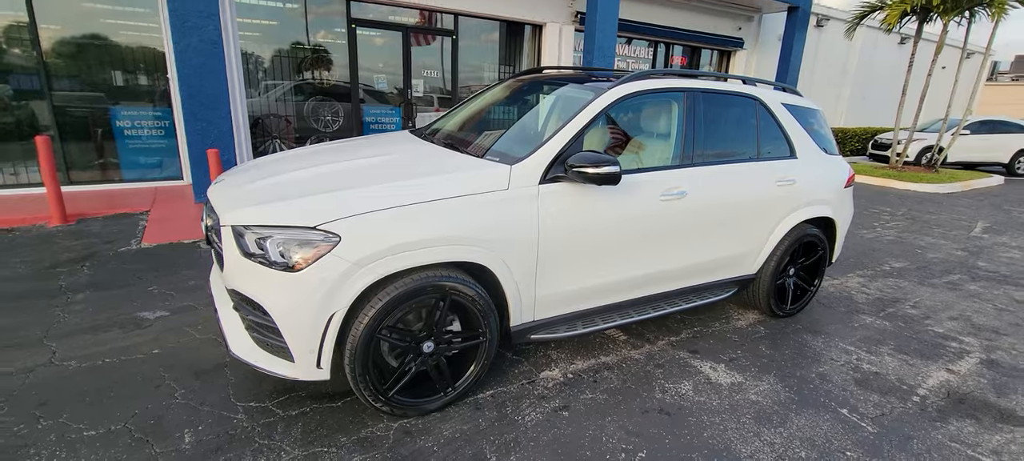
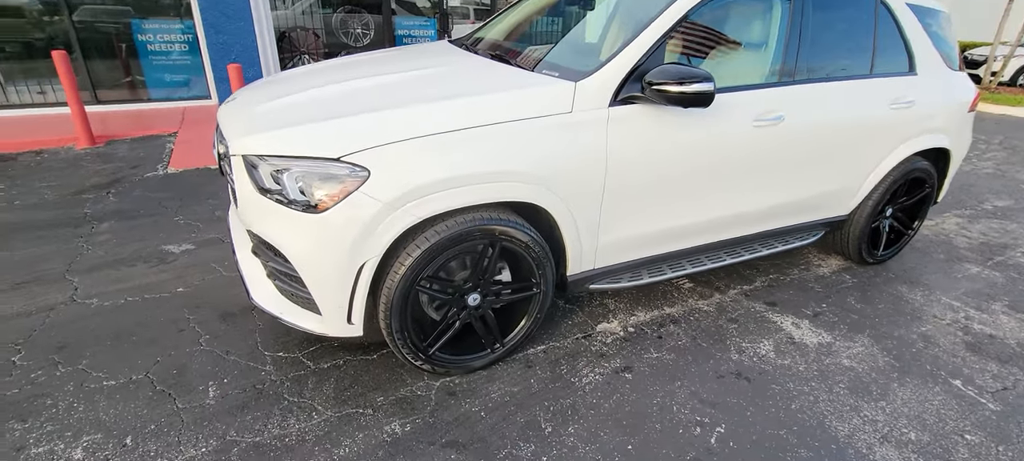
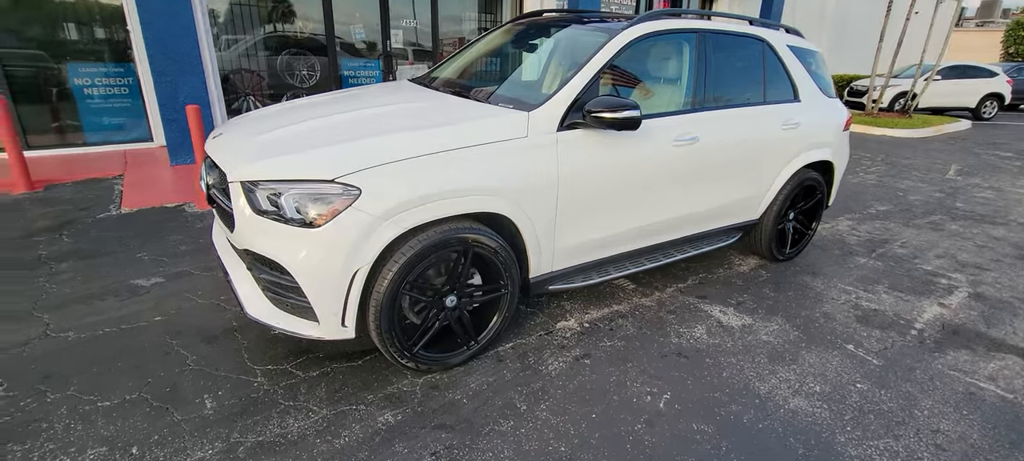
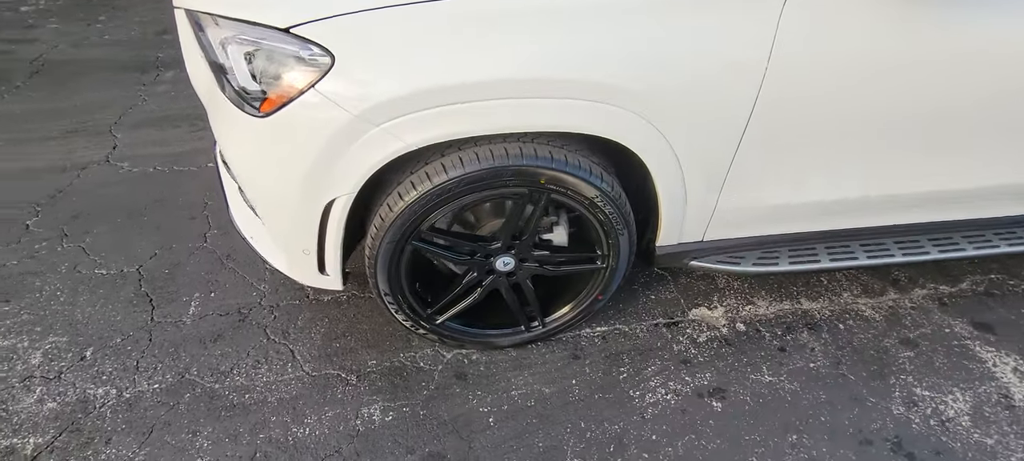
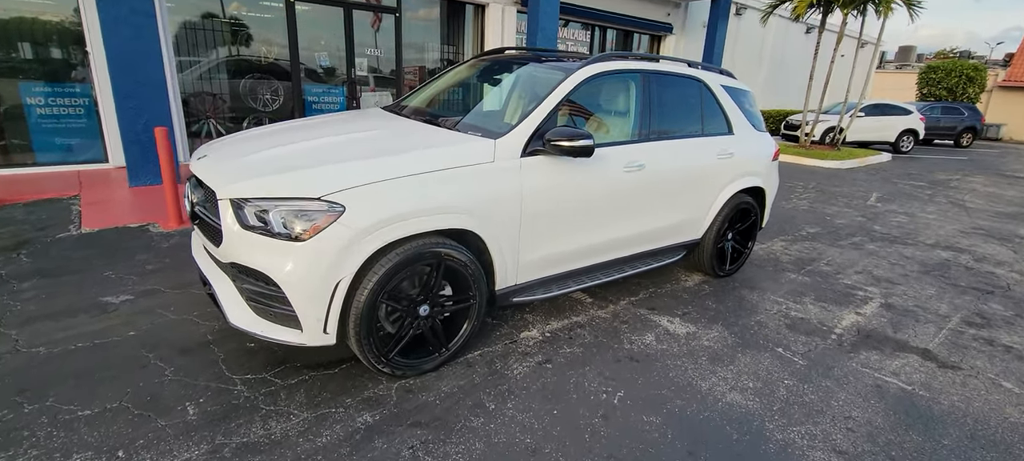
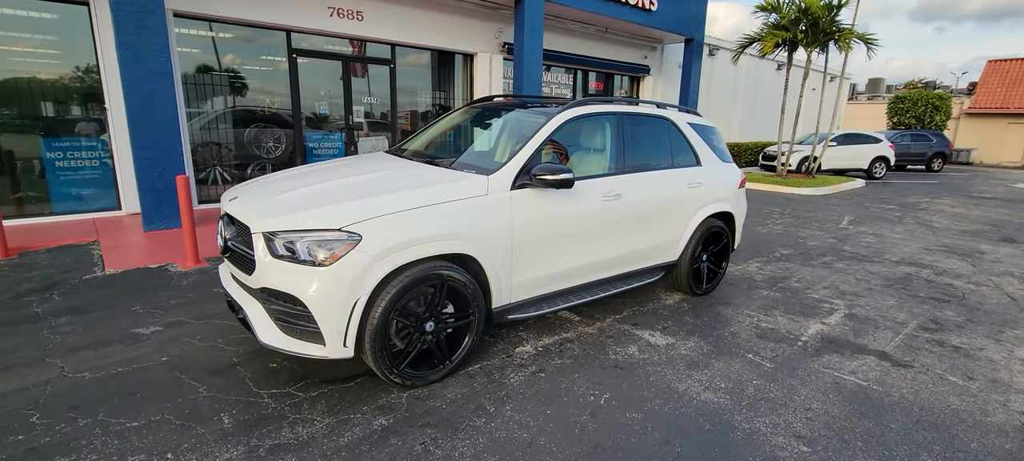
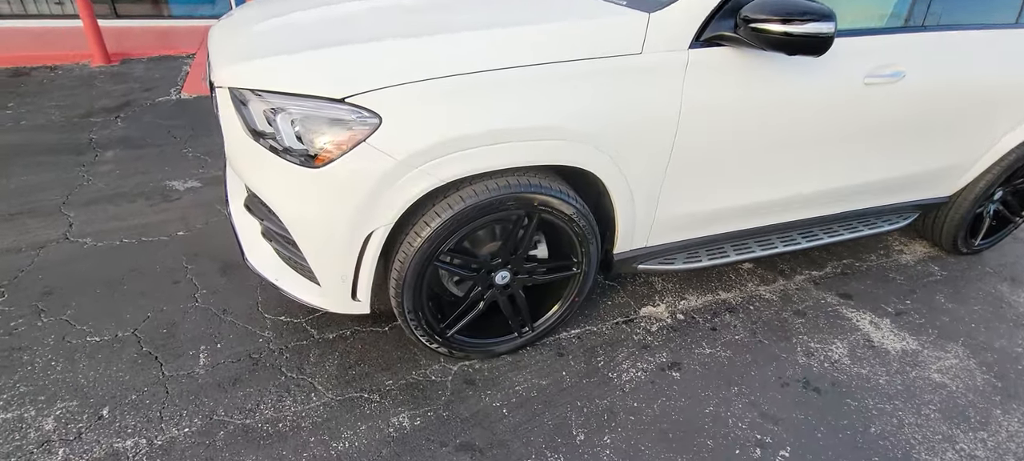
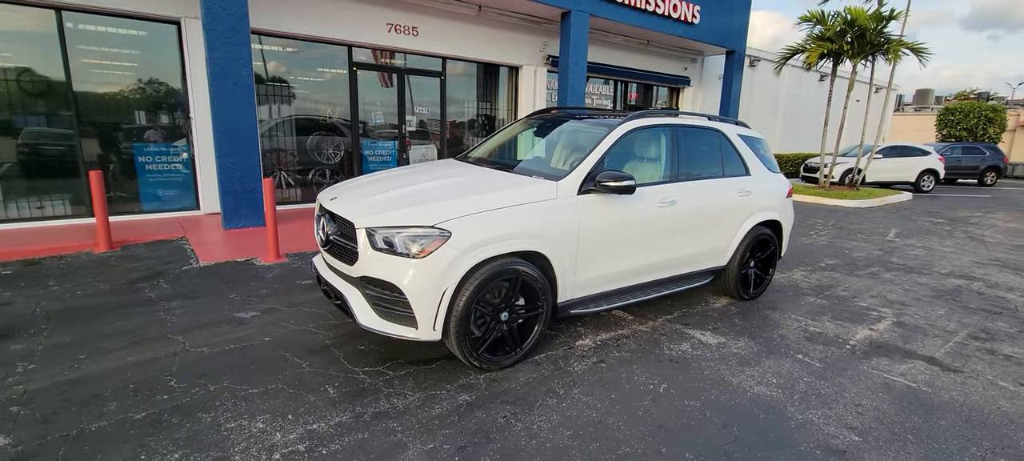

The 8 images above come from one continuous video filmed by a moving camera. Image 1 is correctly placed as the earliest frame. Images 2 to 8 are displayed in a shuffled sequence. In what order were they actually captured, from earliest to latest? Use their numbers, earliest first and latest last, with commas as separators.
8, 6, 5, 3, 2, 7, 4
